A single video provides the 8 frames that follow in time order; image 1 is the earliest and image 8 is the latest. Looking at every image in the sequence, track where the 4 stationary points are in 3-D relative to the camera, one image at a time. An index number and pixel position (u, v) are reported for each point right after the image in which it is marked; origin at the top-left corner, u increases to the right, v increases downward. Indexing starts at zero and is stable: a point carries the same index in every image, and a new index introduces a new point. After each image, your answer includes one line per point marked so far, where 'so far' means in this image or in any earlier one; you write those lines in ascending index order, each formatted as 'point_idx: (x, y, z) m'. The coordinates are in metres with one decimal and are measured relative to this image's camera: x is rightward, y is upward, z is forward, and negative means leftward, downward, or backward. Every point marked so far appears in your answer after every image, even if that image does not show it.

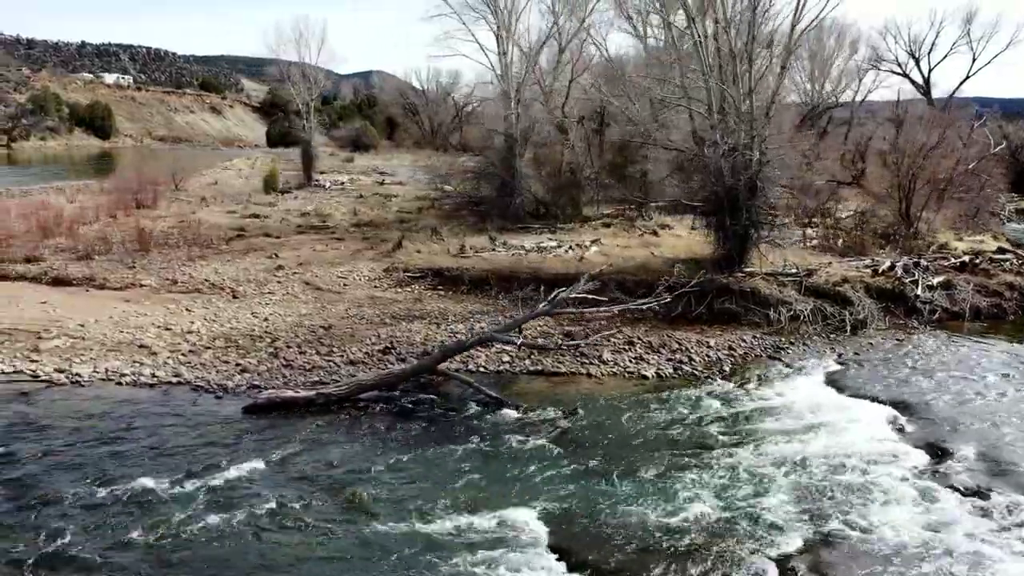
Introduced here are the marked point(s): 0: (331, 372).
0: (-1.8, -0.8, +9.4) m
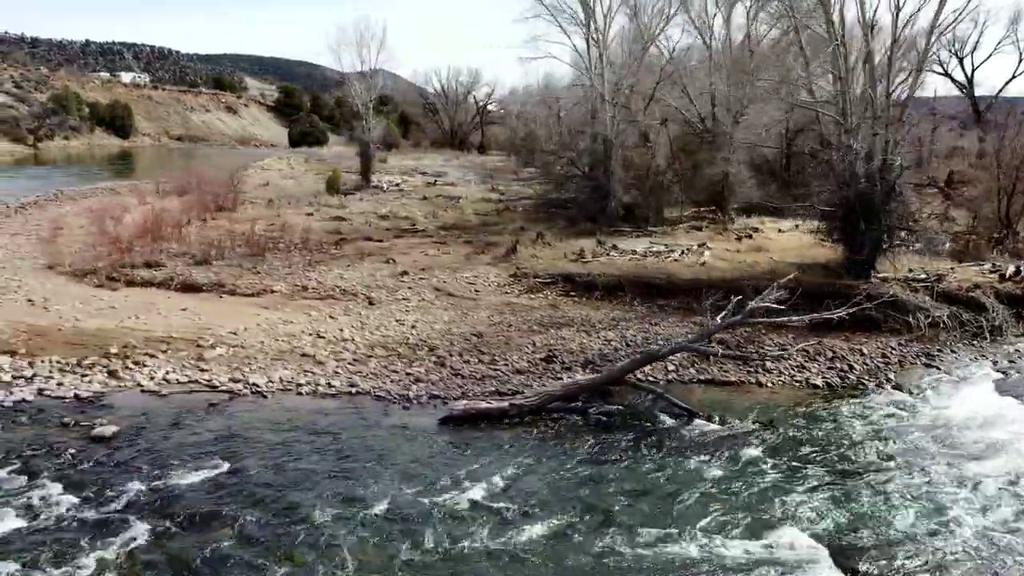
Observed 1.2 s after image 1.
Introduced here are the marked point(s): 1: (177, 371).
0: (-0.1, -0.9, +9.3) m
1: (-3.2, -0.8, +9.2) m
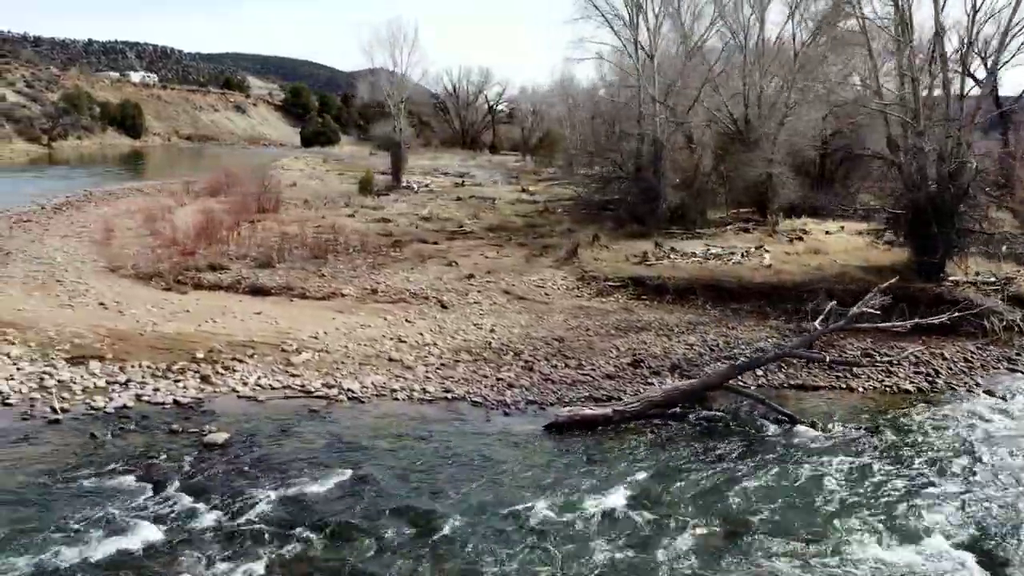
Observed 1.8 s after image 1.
0: (+0.8, -0.9, +9.2) m
1: (-2.3, -0.8, +9.1) m
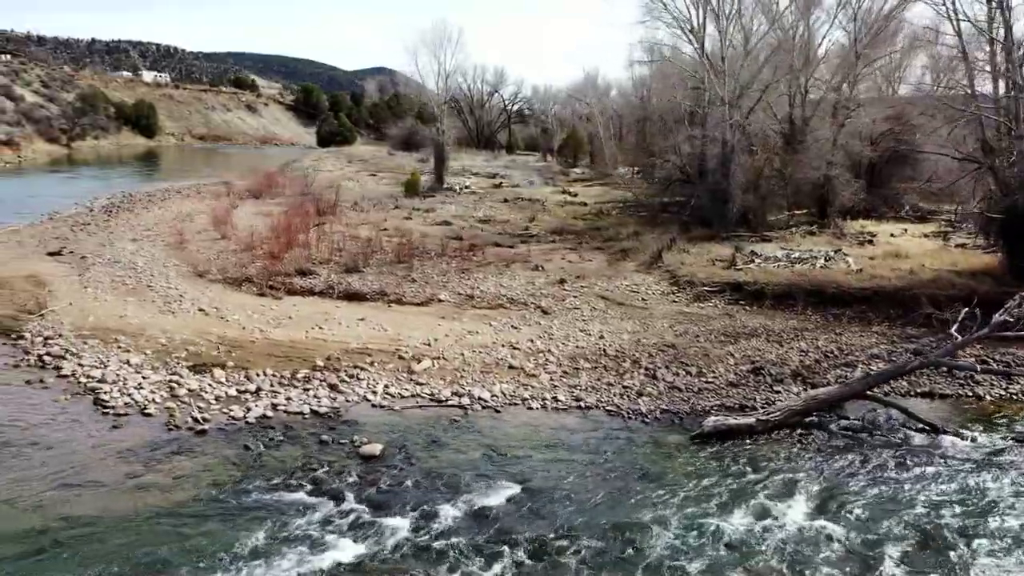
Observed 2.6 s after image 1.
0: (+2.0, -1.0, +9.2) m
1: (-1.1, -0.9, +9.0) m
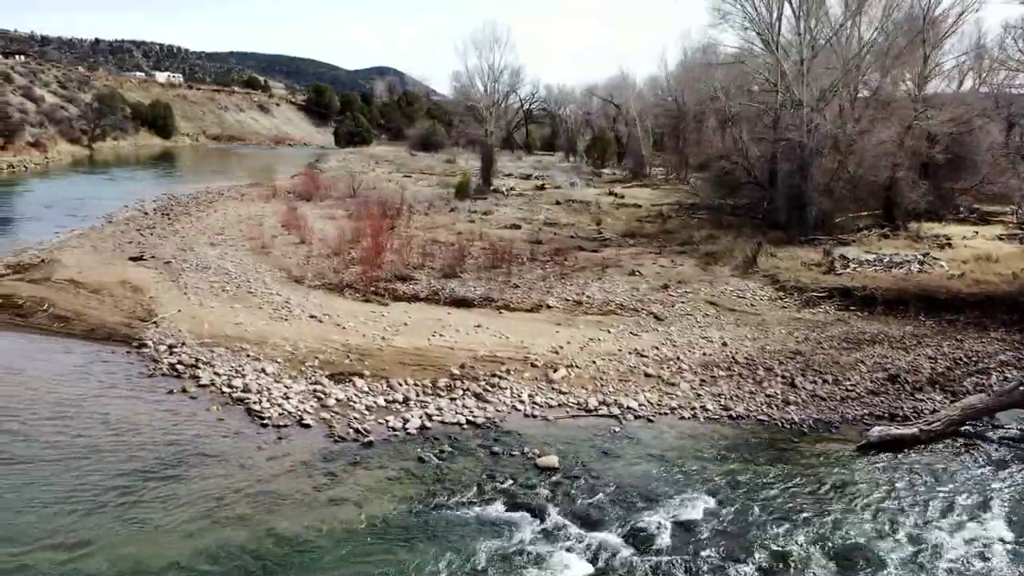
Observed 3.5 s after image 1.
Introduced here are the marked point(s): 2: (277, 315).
0: (+3.4, -1.1, +9.1) m
1: (+0.3, -1.0, +9.0) m
2: (-2.8, -0.3, +11.4) m
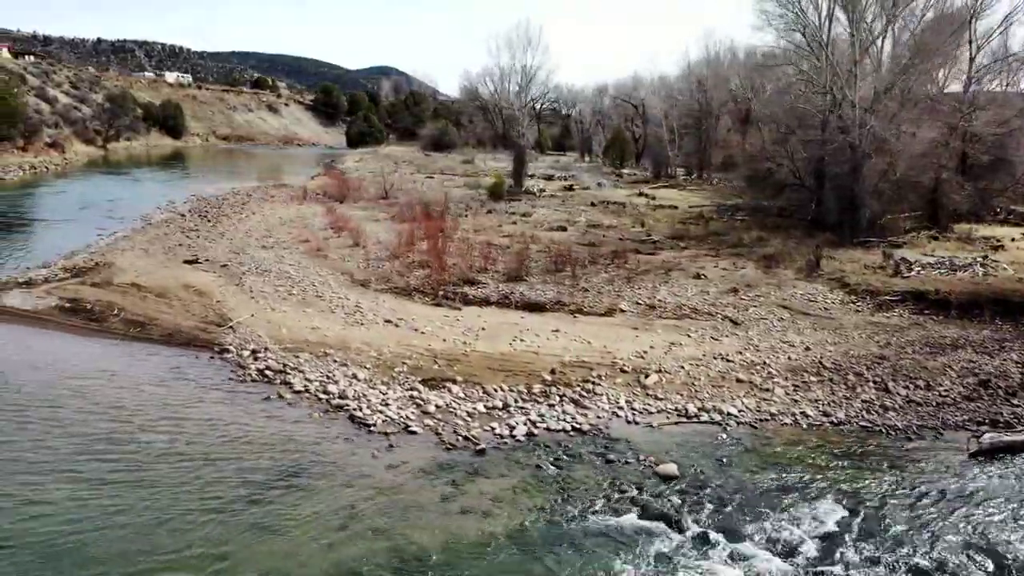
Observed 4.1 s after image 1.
0: (+4.3, -1.1, +9.0) m
1: (+1.2, -1.0, +8.9) m
2: (-1.9, -0.4, +11.4) m
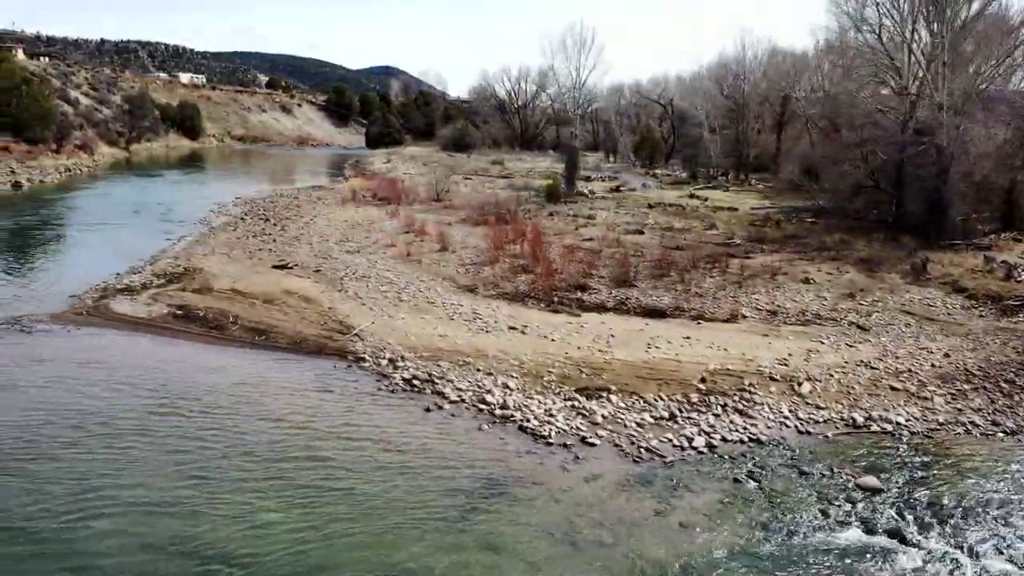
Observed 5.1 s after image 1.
0: (+5.7, -1.2, +8.9) m
1: (+2.6, -1.1, +8.8) m
2: (-0.4, -0.5, +11.3) m
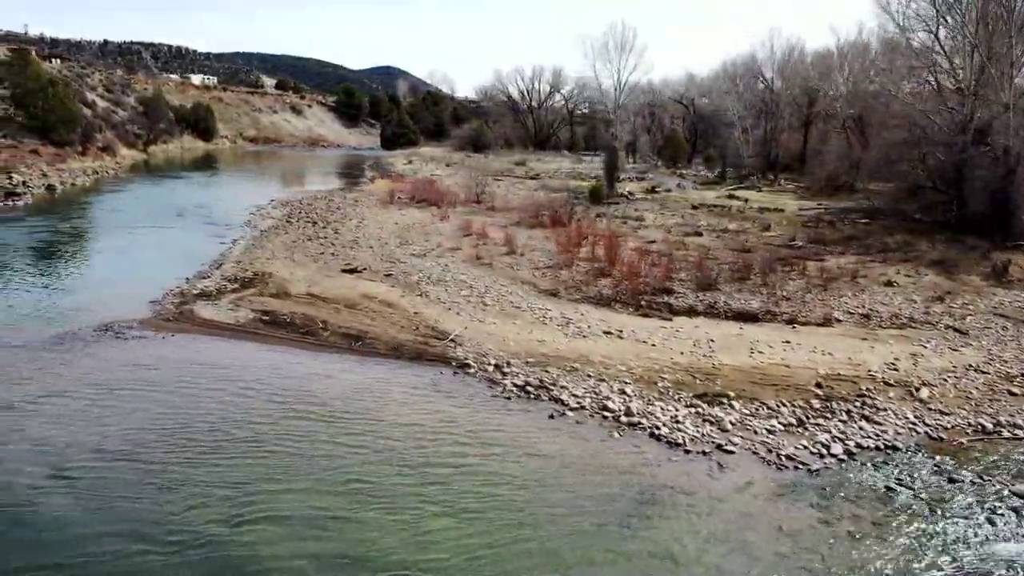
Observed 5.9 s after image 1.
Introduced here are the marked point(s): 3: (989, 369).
0: (+6.8, -1.2, +8.8) m
1: (+3.7, -1.1, +8.7) m
2: (+0.7, -0.5, +11.2) m
3: (+4.9, -0.8, +10.0) m
